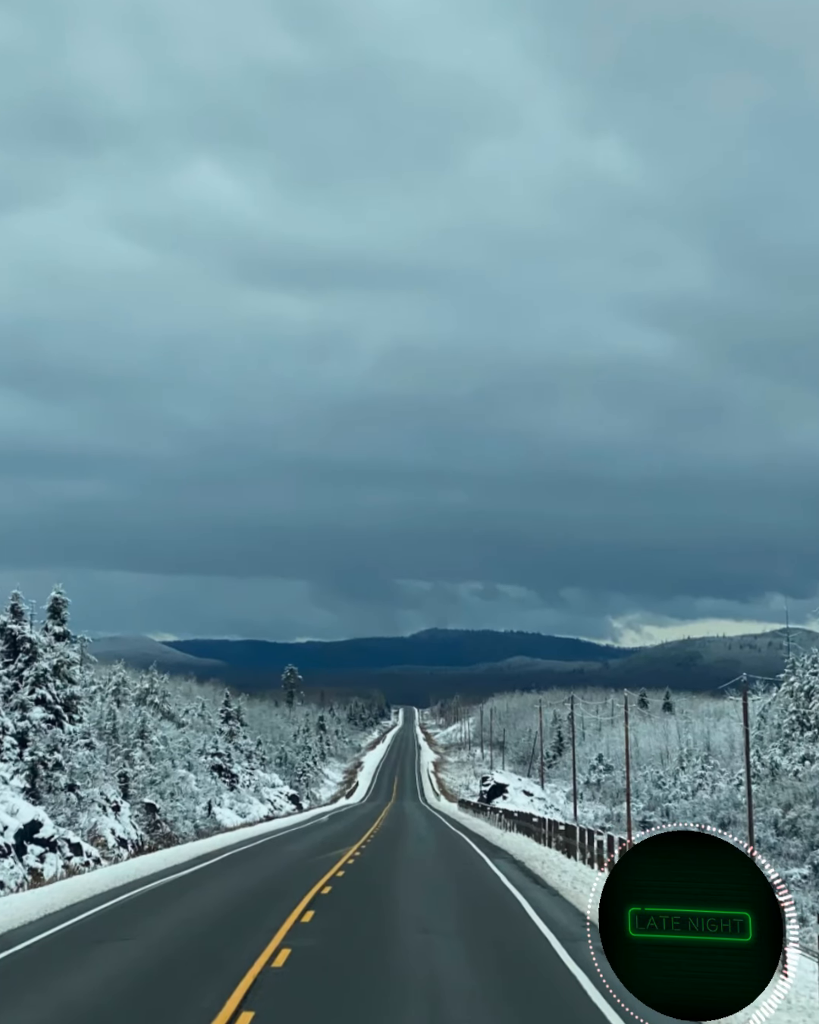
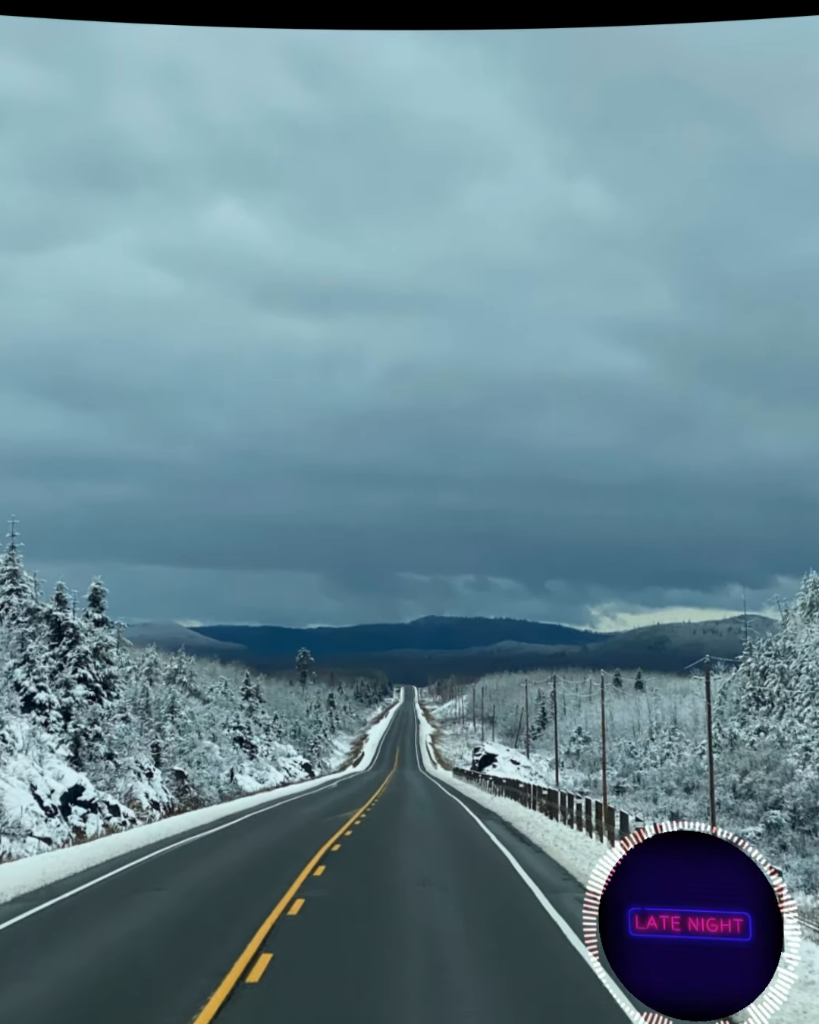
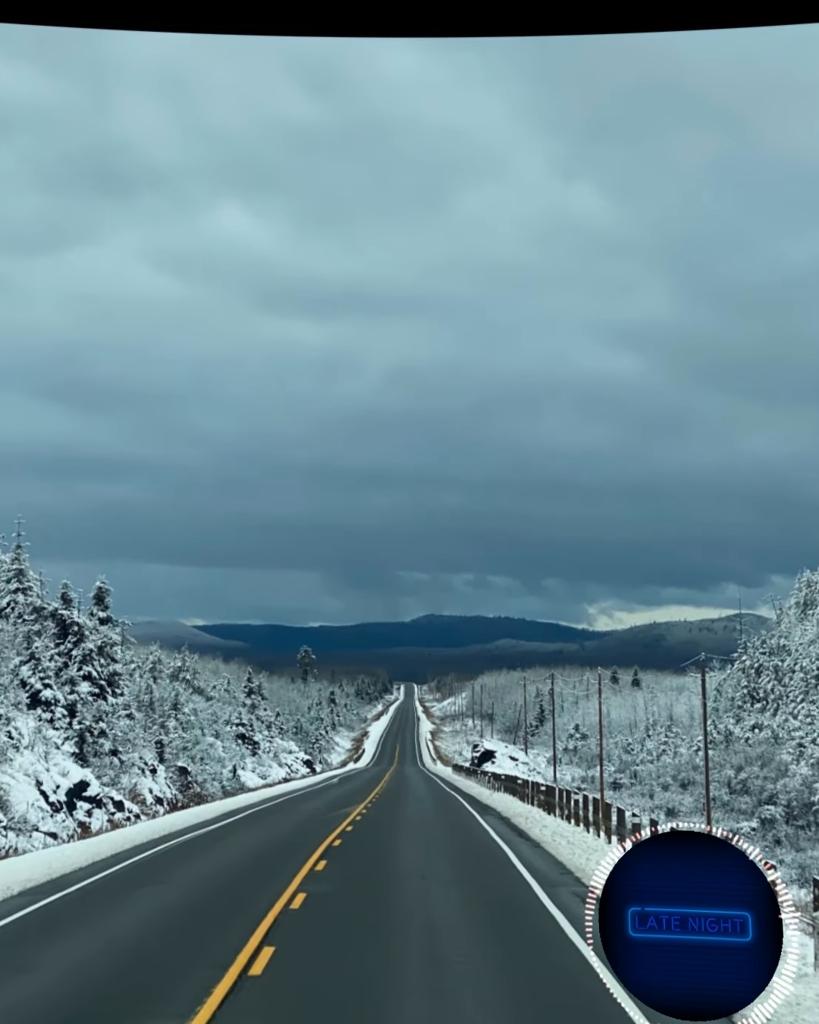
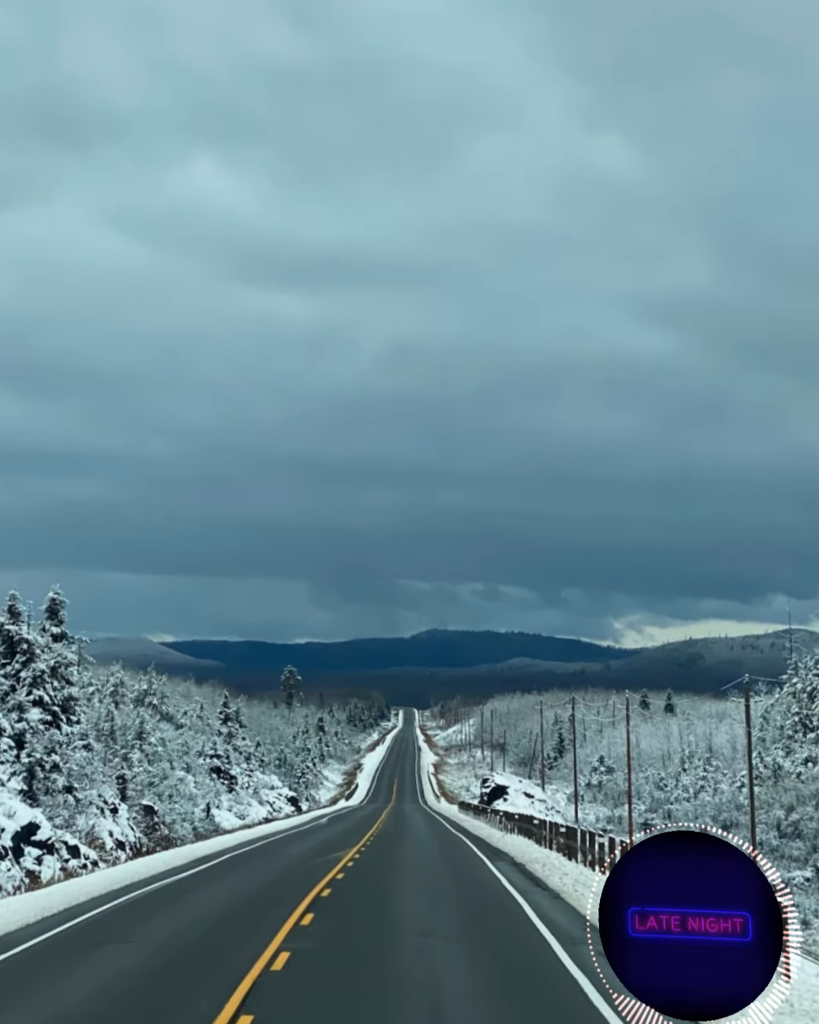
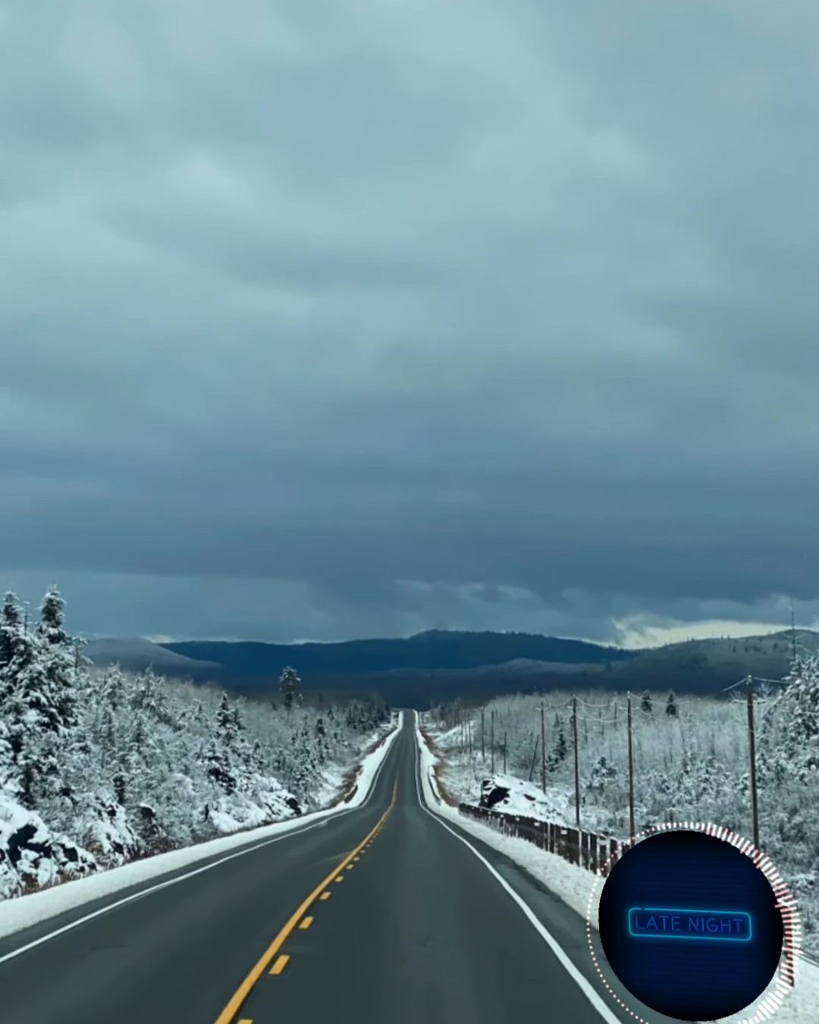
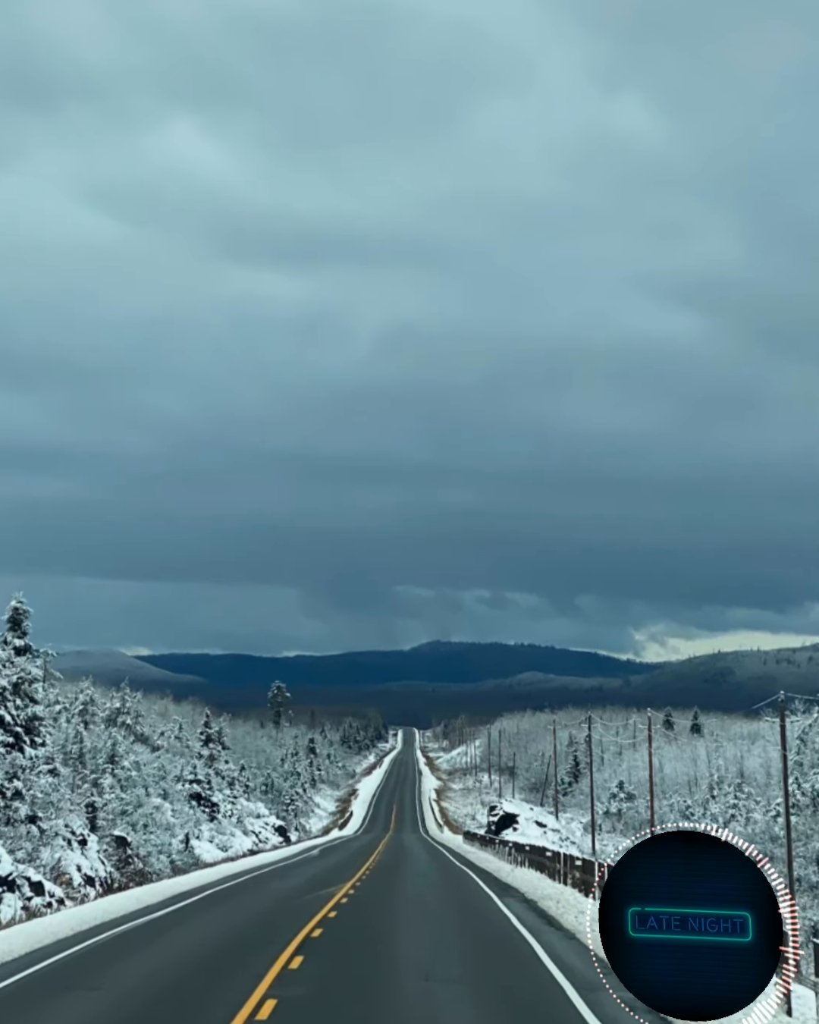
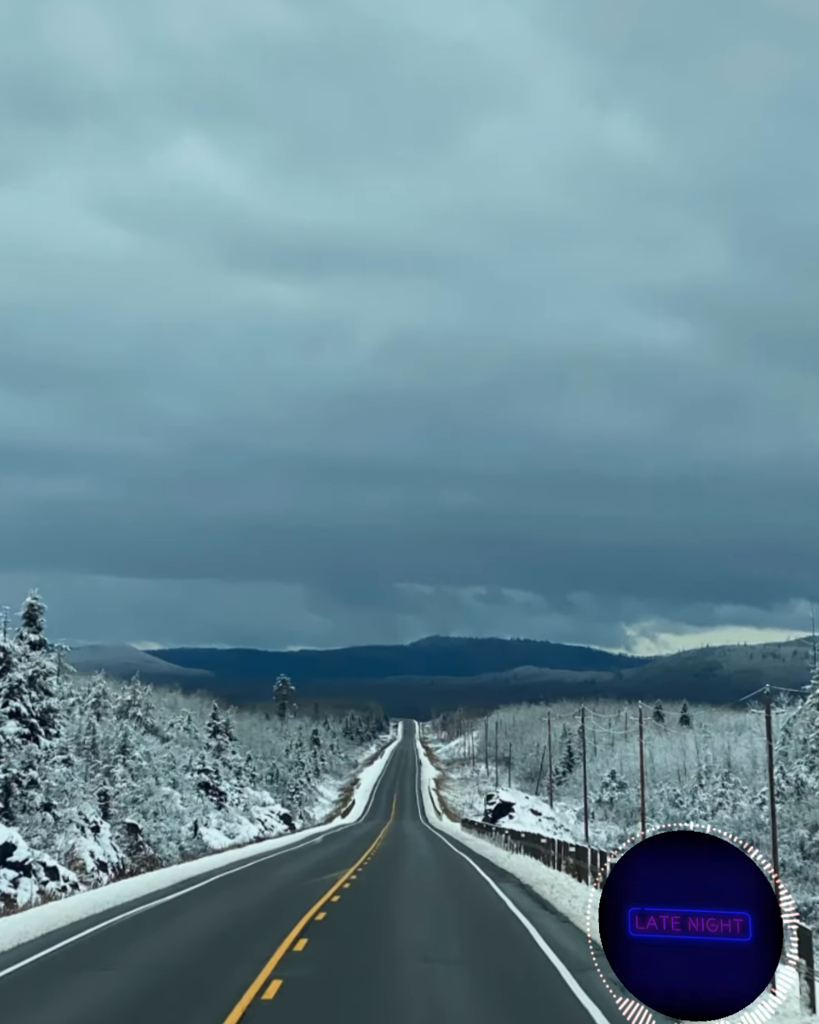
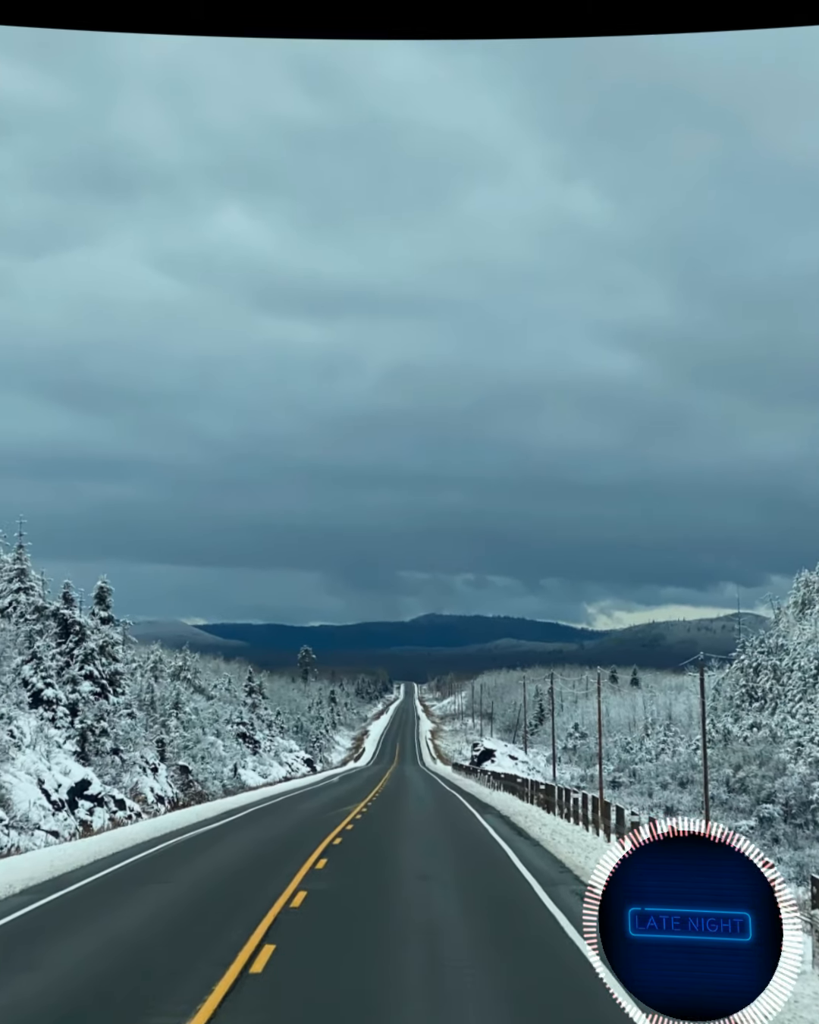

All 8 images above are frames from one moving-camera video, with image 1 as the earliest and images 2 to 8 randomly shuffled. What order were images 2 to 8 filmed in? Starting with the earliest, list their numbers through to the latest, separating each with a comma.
6, 5, 8, 4, 2, 7, 3
